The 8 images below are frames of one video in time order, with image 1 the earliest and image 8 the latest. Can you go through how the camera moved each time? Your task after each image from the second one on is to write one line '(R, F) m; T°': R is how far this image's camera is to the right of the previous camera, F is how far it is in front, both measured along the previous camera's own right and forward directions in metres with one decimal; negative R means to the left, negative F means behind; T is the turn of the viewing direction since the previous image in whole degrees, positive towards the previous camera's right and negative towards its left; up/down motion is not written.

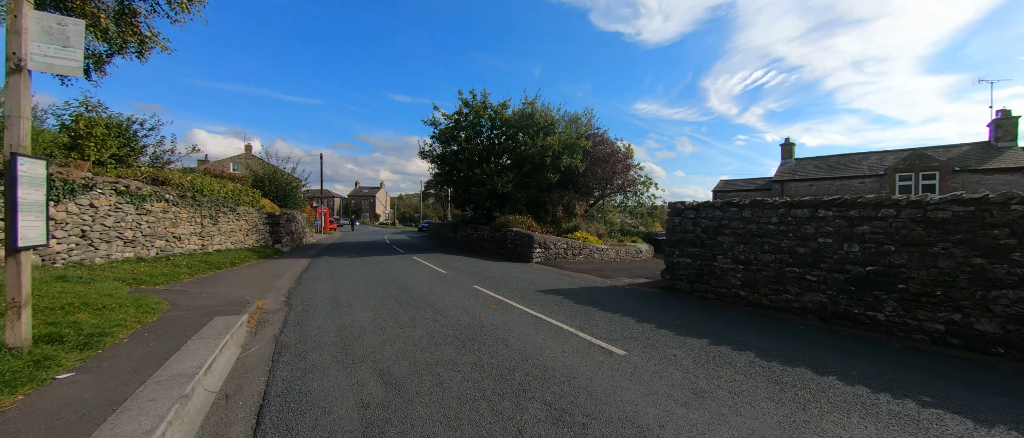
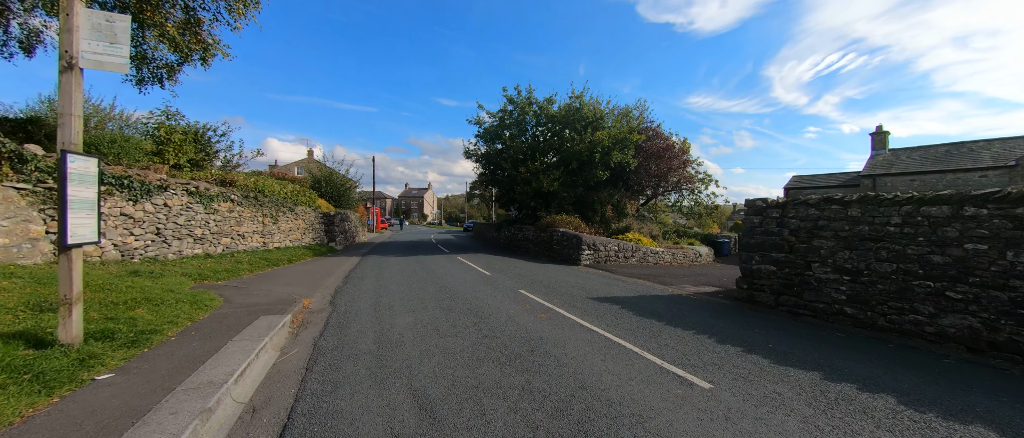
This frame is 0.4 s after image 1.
(-0.1, +0.6) m; -7°
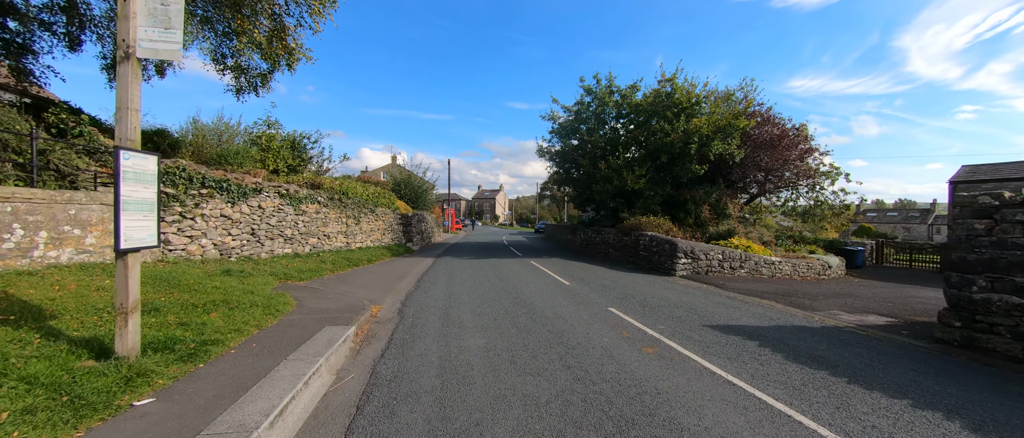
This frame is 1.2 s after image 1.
(-0.3, +1.2) m; -12°
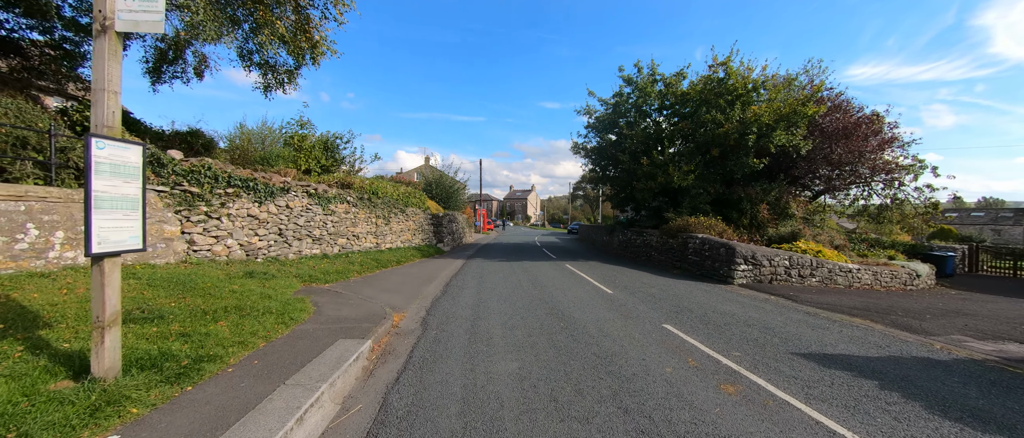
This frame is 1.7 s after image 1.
(-0.1, +0.8) m; -5°
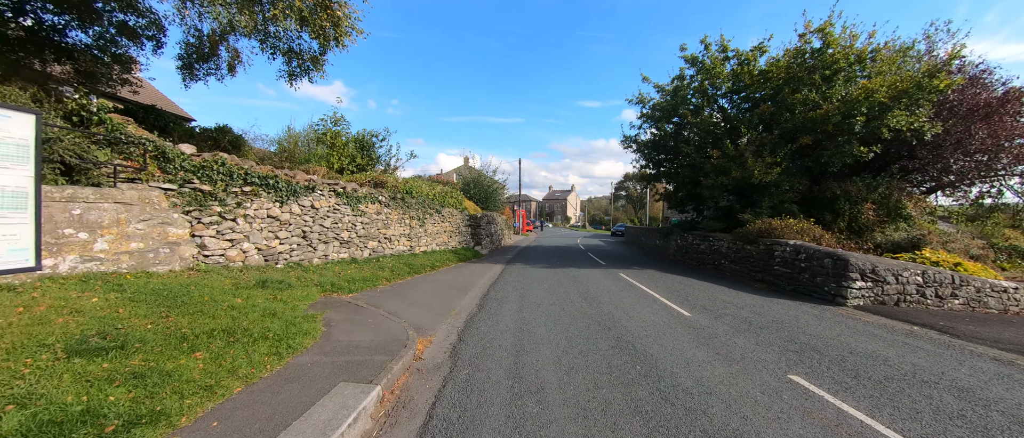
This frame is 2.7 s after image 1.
(-0.2, +1.4) m; -6°
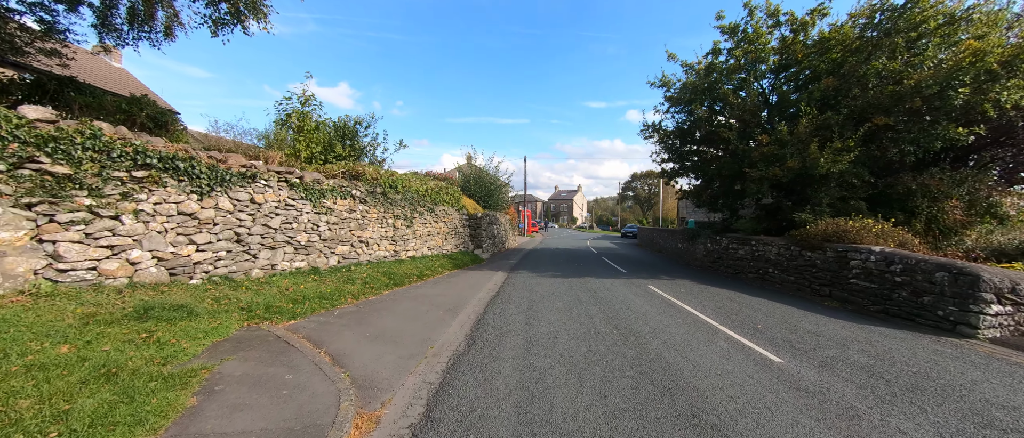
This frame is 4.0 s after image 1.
(0.0, +2.2) m; -1°
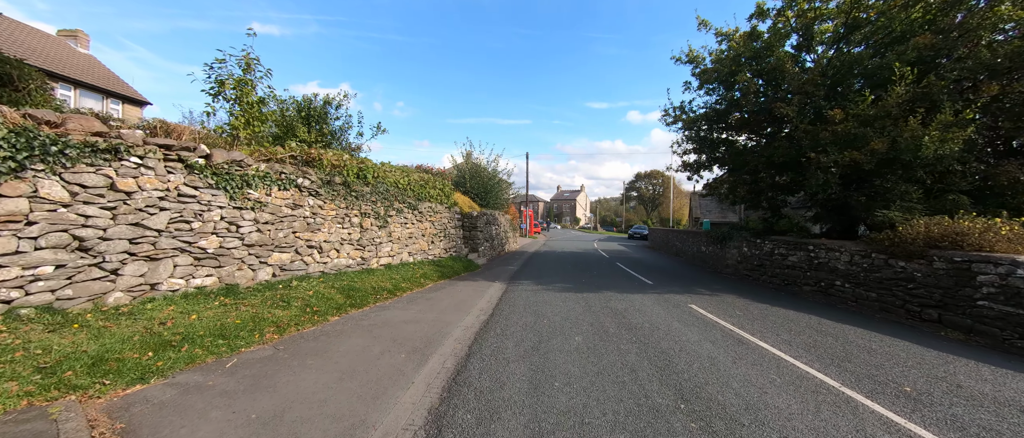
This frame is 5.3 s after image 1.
(+0.1, +2.3) m; 0°
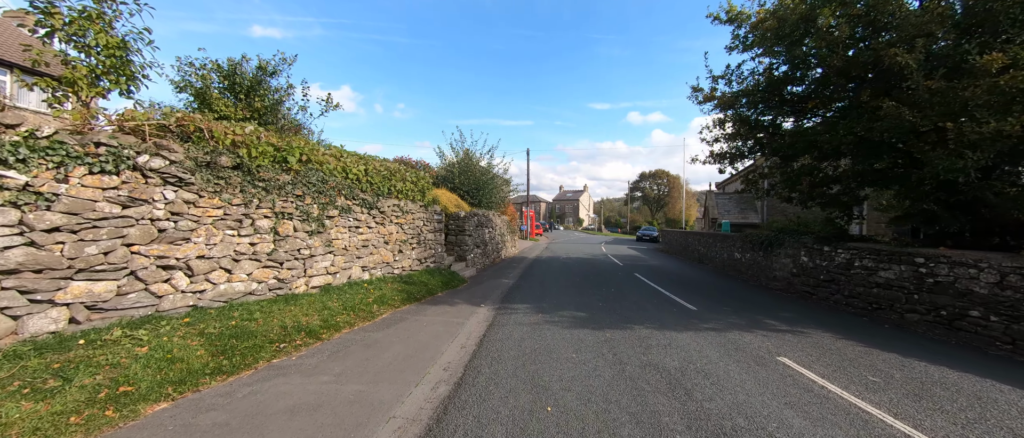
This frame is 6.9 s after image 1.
(+0.2, +2.7) m; 0°
